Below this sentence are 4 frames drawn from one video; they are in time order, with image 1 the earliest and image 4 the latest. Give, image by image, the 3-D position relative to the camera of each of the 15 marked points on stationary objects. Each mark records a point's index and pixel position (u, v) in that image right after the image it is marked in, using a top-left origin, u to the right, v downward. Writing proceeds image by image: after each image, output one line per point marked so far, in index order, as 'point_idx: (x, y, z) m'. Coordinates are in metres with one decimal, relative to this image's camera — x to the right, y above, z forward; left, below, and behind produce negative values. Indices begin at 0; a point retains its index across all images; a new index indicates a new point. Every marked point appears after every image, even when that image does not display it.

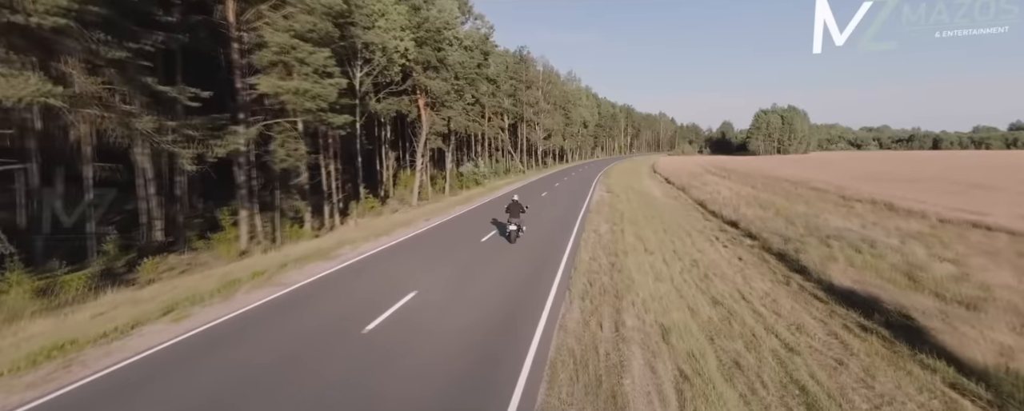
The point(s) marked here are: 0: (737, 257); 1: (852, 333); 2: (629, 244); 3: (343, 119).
0: (+8.2, -1.9, +13.9) m
1: (+7.2, -2.7, +8.1) m
2: (+4.5, -1.5, +14.6) m
3: (-8.2, +4.2, +18.3) m
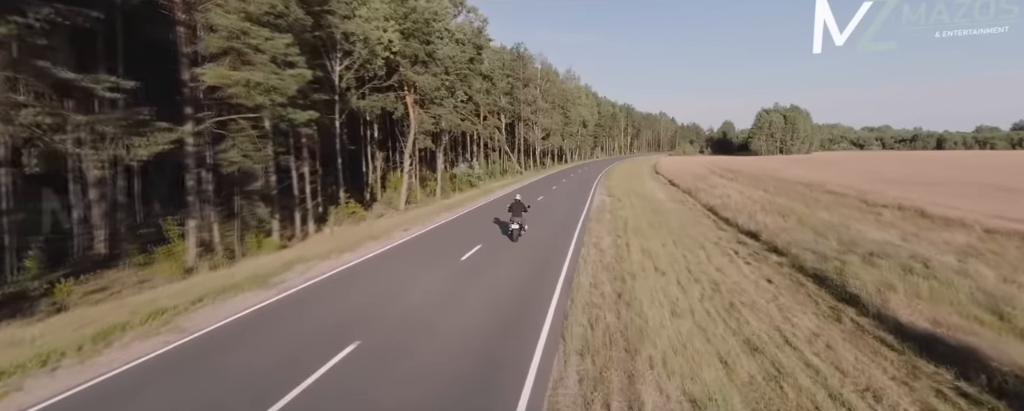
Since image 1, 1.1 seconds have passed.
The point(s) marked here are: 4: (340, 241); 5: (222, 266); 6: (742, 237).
0: (+7.8, -2.3, +11.7) m
1: (+6.8, -3.1, +5.9) m
2: (+4.0, -1.9, +12.4) m
3: (-8.6, +3.8, +16.1) m
4: (-8.0, -1.7, +17.9) m
5: (-11.0, -2.3, +14.5) m
6: (+10.1, -1.4, +16.7) m
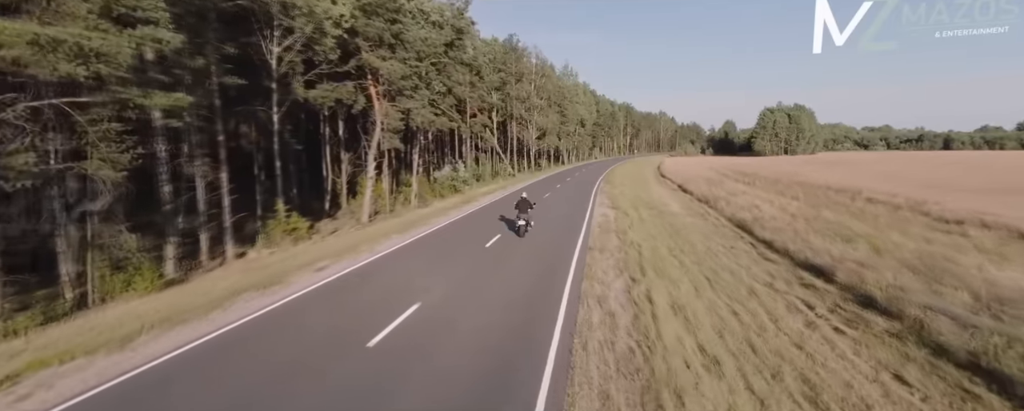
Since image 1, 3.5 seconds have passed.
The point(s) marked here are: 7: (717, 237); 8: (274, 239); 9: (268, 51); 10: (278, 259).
0: (+6.8, -3.0, +6.8) m
1: (+5.9, -3.8, +1.0) m
2: (+3.1, -2.6, +7.5) m
3: (-9.6, +3.0, +11.1) m
4: (-9.0, -2.4, +13.0) m
5: (-12.0, -3.1, +9.5) m
6: (+9.1, -2.2, +11.8) m
7: (+9.3, -1.4, +17.3) m
8: (-11.9, -1.7, +19.1) m
9: (-12.5, +7.9, +19.5) m
10: (-10.0, -2.3, +16.3) m
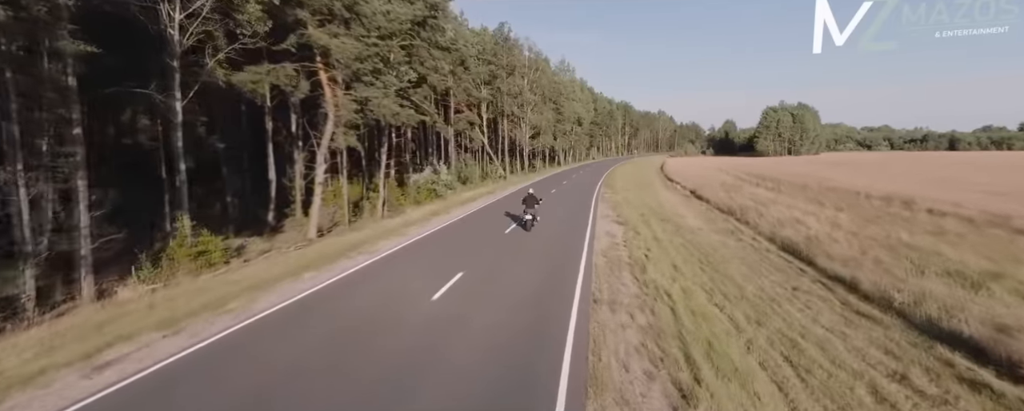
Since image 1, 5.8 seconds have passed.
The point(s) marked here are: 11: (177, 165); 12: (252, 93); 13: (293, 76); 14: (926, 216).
0: (+6.0, -3.7, +2.1) m
1: (+5.1, -4.5, -3.8) m
2: (+2.3, -3.3, +2.7) m
3: (-10.4, +2.4, +6.2) m
4: (-9.9, -3.1, +8.1) m
5: (-12.8, -3.7, +4.6) m
6: (+8.2, -2.8, +7.1) m
7: (+8.4, -2.1, +12.5) m
8: (-12.8, -2.3, +14.2) m
9: (-13.4, +7.3, +14.6) m
10: (-10.9, -2.9, +11.4) m
11: (-14.7, +1.8, +17.1) m
12: (-13.3, +5.6, +19.8) m
13: (-11.1, +6.6, +19.4) m
14: (+21.3, -0.5, +19.8) m
